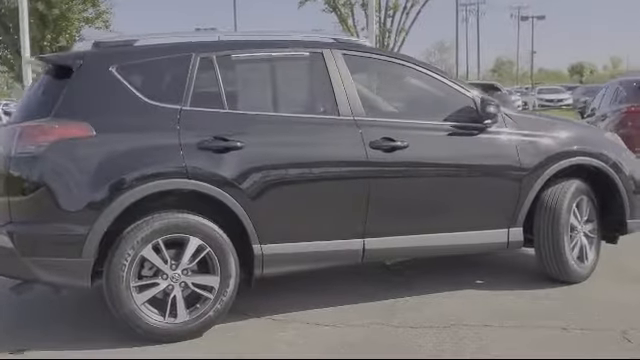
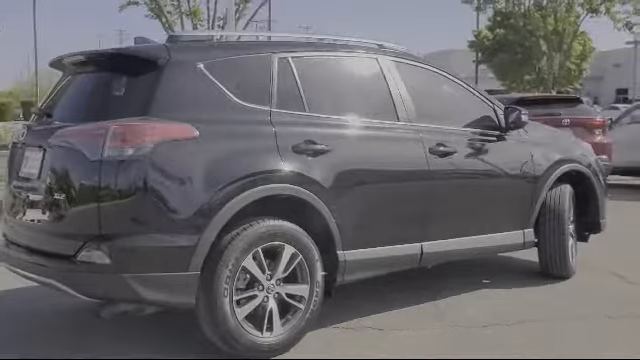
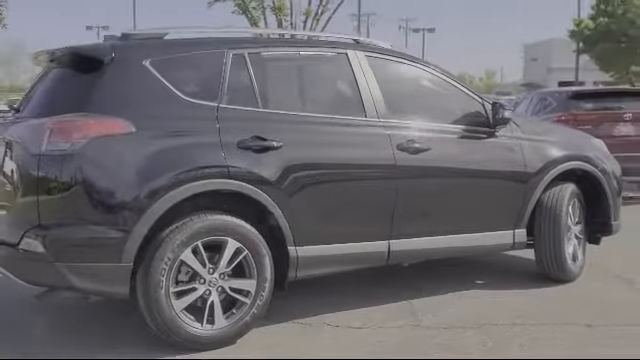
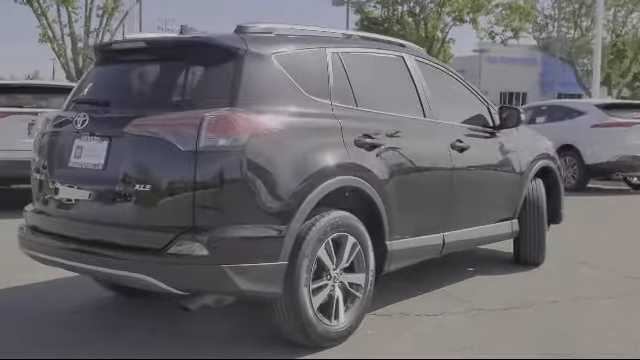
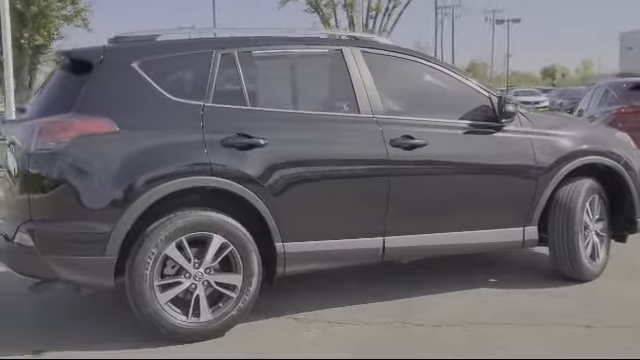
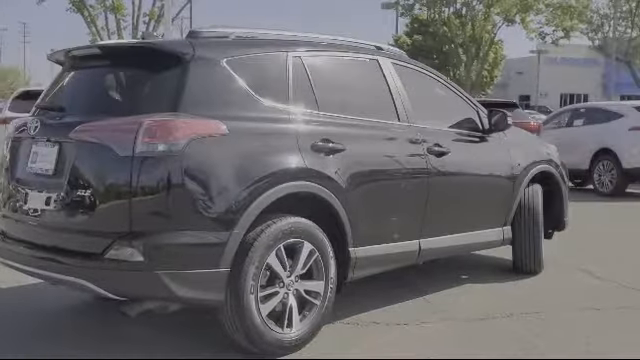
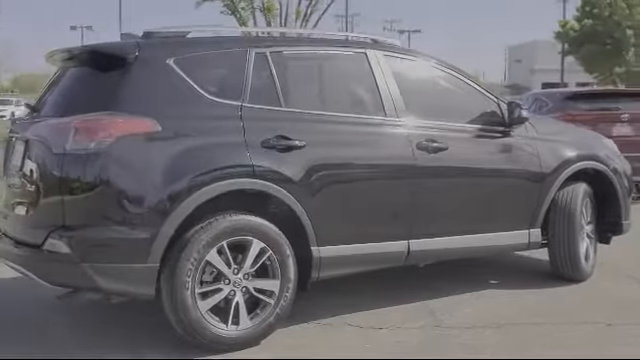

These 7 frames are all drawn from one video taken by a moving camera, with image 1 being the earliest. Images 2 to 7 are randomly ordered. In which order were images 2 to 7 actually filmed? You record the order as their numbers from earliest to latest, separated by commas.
5, 3, 7, 2, 6, 4
